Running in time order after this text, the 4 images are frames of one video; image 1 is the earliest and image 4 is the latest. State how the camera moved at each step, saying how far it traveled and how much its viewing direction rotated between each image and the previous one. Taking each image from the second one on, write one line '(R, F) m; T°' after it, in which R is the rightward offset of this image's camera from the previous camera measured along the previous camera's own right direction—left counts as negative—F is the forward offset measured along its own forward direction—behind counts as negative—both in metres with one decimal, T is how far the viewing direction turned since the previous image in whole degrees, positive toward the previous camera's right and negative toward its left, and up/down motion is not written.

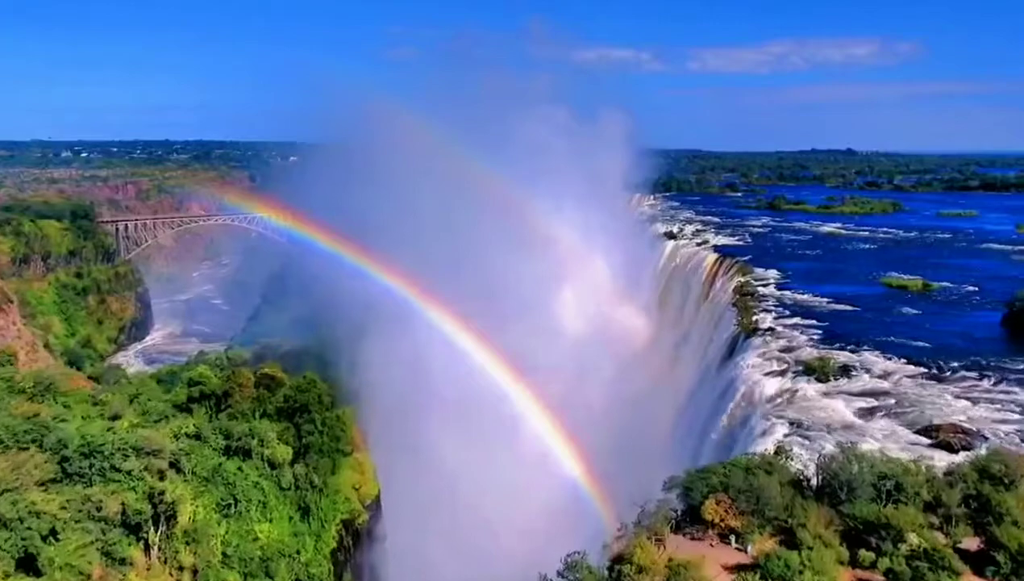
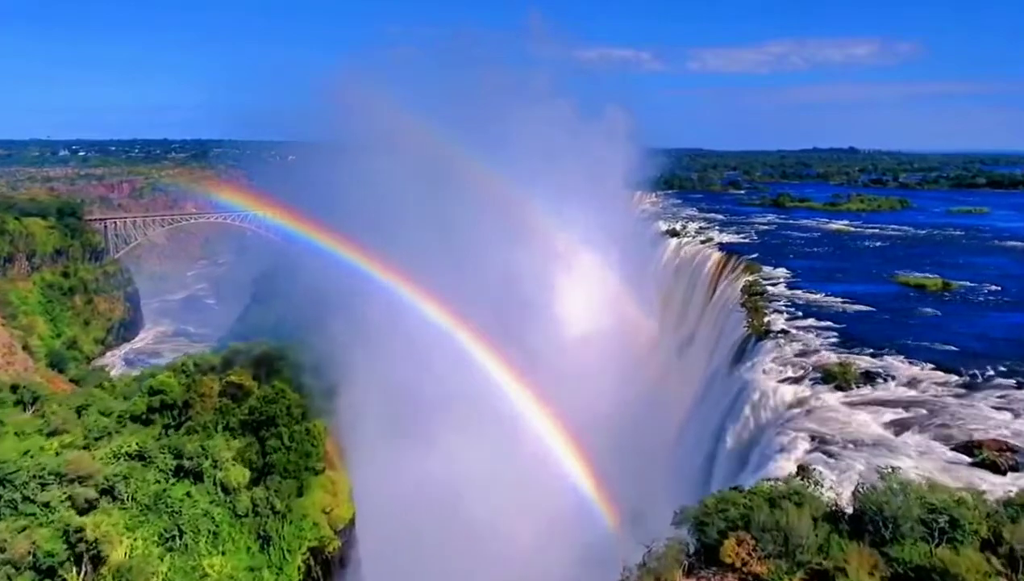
(+0.1, +0.9) m; 0°
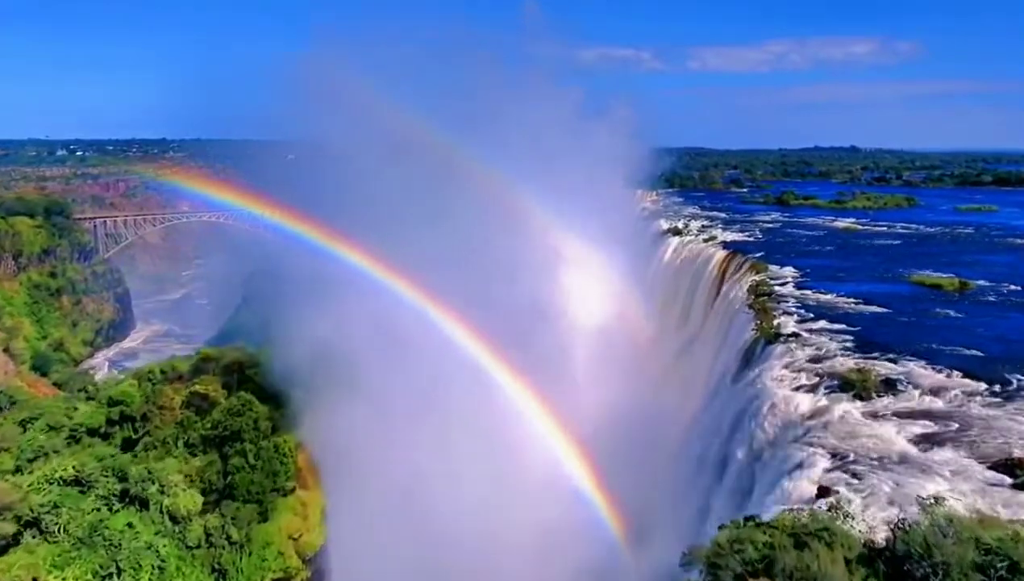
(+0.1, +0.7) m; 0°
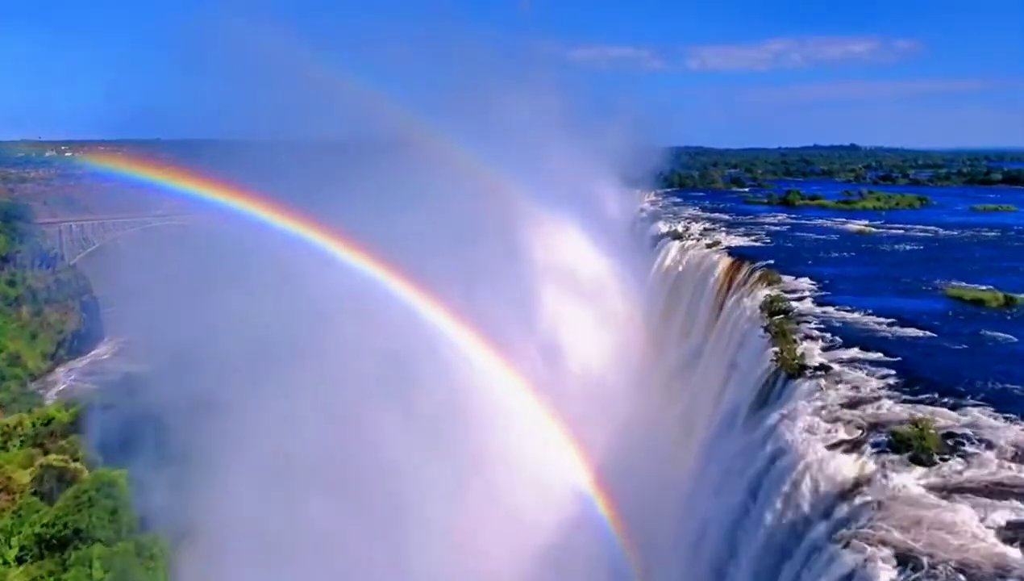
(+0.3, +1.9) m; 0°
